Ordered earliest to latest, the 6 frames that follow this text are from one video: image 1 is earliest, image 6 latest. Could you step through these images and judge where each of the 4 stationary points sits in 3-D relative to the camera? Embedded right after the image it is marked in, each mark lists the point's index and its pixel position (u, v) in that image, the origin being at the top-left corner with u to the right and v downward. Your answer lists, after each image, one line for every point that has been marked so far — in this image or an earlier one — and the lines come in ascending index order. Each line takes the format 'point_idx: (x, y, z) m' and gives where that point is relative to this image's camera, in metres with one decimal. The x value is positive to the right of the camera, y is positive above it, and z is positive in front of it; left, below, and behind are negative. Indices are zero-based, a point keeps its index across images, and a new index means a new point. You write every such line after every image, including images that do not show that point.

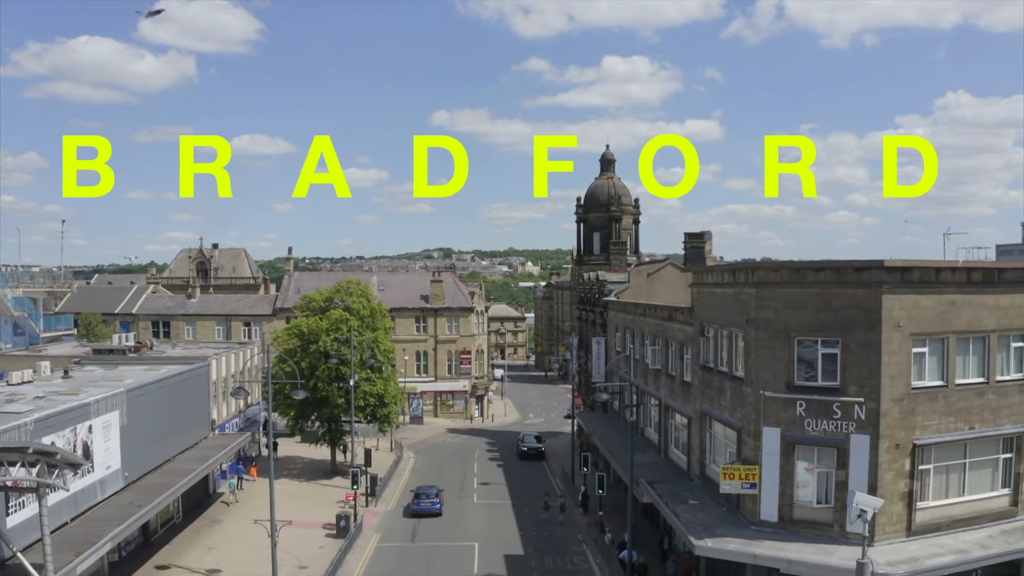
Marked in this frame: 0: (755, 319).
0: (+6.5, -0.7, +20.8) m
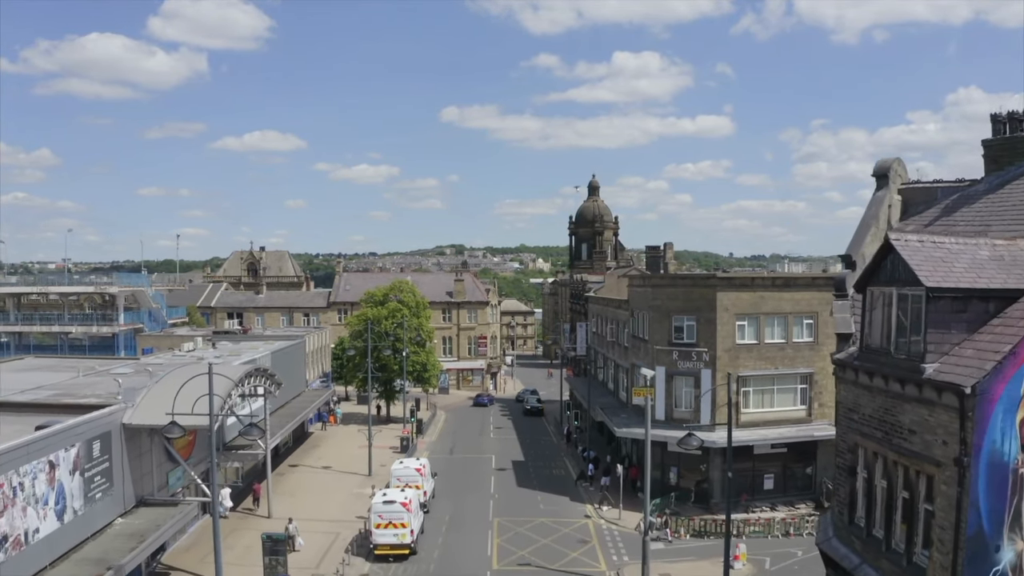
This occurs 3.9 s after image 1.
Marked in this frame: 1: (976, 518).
0: (+6.6, -0.8, +36.0) m
1: (+6.3, -3.3, +10.7) m
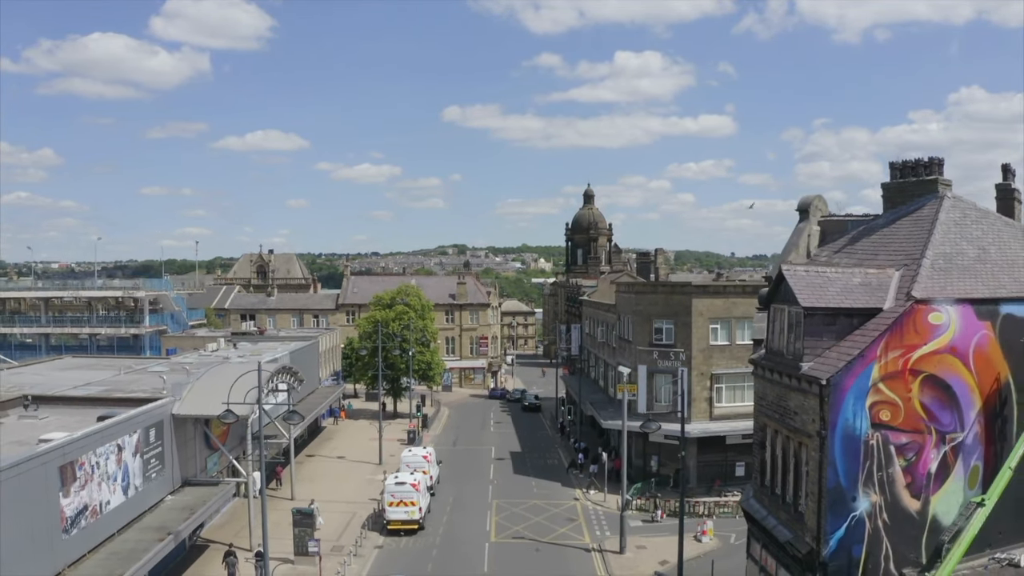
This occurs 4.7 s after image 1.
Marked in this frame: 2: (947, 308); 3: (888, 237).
0: (+6.5, -1.1, +39.9) m
1: (+6.1, -3.6, +14.6) m
2: (+8.5, -0.4, +15.0) m
3: (+9.0, +1.2, +18.3) m
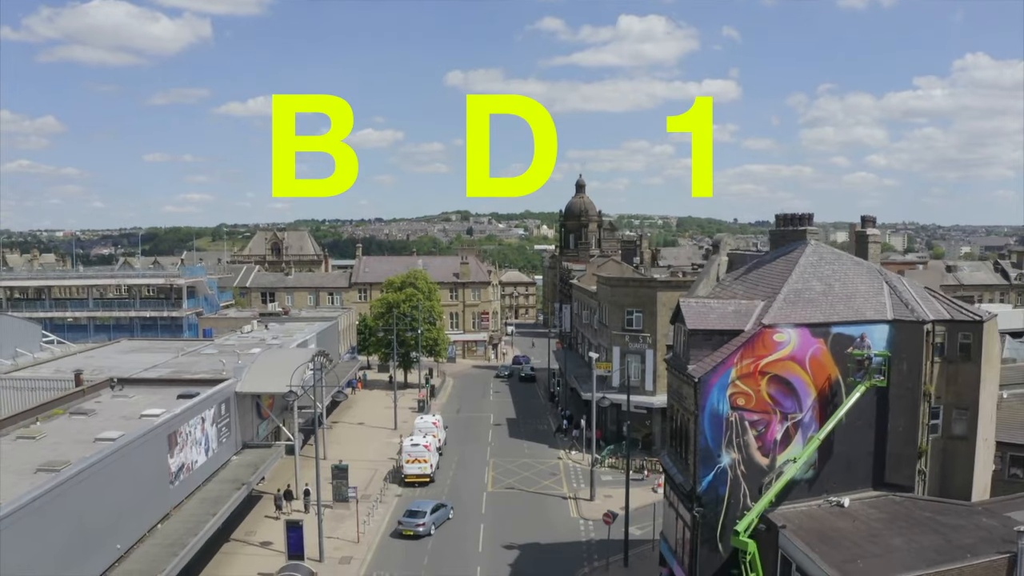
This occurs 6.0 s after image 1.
0: (+6.2, -0.7, +47.3) m
1: (+5.6, -4.4, +22.2) m
2: (+8.1, -1.2, +22.4) m
3: (+8.6, +0.5, +25.6) m
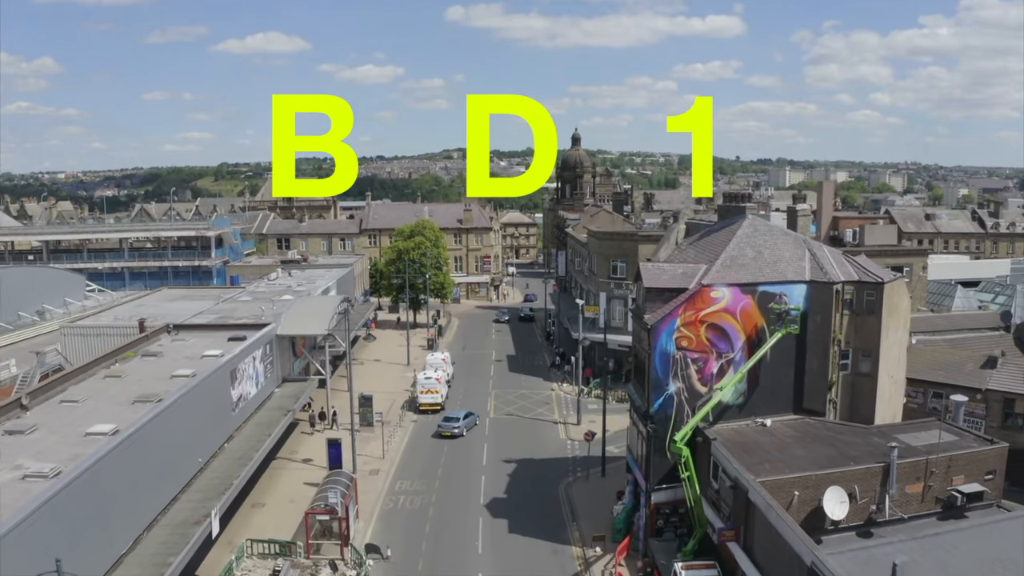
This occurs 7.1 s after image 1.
0: (+6.1, +2.5, +53.5) m
1: (+5.5, -3.2, +28.8) m
2: (+7.9, 0.0, +28.7) m
3: (+8.4, +2.0, +31.8) m
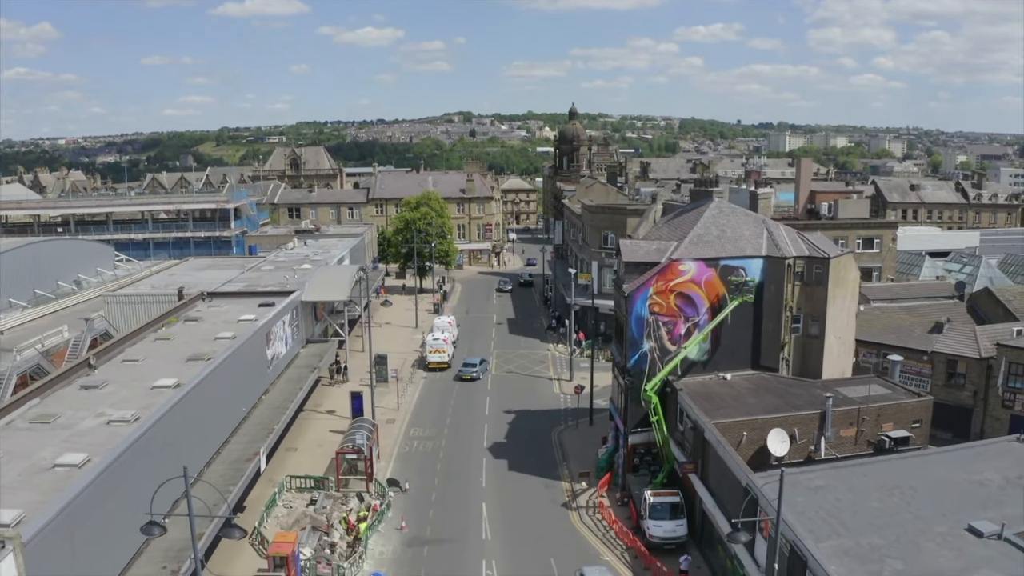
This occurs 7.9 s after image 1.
0: (+6.1, +4.8, +58.5) m
1: (+5.4, -2.1, +34.1) m
2: (+7.9, +1.1, +33.8) m
3: (+8.4, +3.3, +36.8) m
